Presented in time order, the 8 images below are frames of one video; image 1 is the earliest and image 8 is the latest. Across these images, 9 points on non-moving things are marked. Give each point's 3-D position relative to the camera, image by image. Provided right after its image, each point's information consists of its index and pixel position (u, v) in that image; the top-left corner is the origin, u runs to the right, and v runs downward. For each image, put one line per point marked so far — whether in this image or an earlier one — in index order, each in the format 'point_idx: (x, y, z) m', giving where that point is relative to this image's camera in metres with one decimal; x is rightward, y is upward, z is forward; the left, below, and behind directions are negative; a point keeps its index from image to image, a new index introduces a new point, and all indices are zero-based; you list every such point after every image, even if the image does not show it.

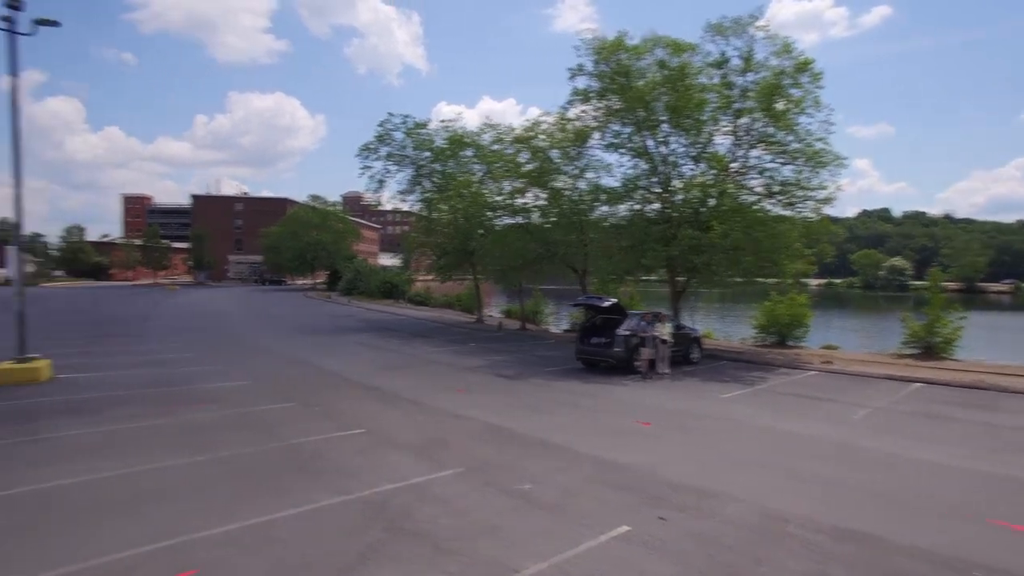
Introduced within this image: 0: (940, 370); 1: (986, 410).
0: (+10.3, -2.0, +16.7) m
1: (+8.1, -2.1, +11.9) m
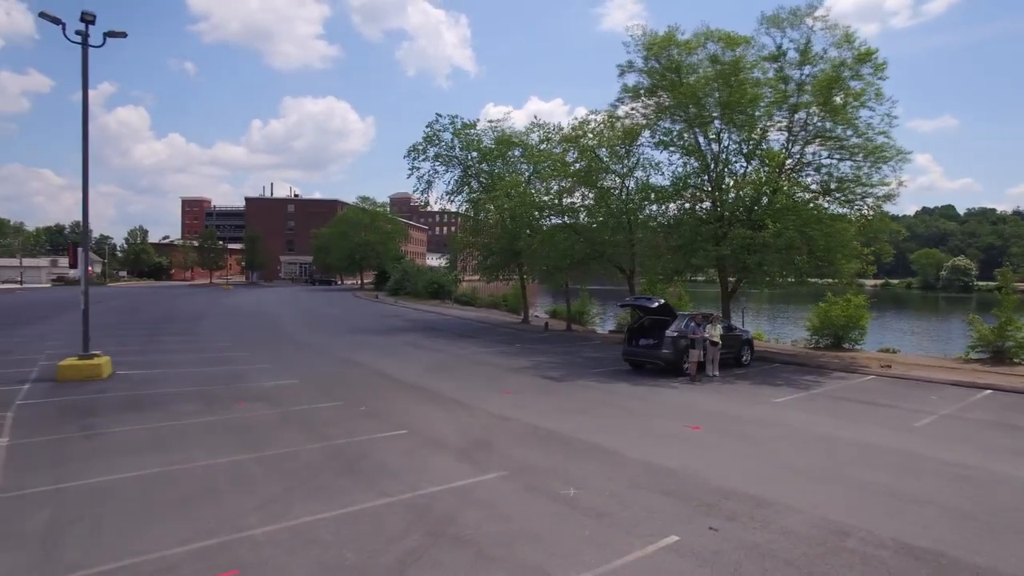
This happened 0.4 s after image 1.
0: (+11.3, -2.0, +15.8) m
1: (+8.8, -2.1, +11.2) m
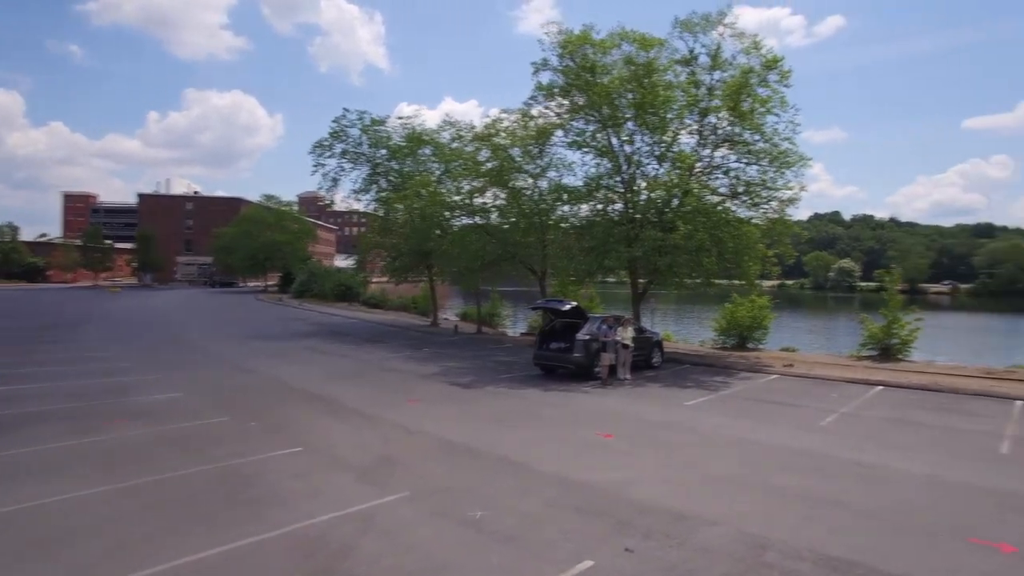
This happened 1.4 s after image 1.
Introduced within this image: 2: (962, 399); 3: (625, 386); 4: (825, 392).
0: (+9.3, -2.0, +16.6) m
1: (+7.4, -2.1, +11.7) m
2: (+8.4, -2.1, +12.9) m
3: (+2.2, -1.9, +13.3) m
4: (+6.1, -2.0, +13.4) m
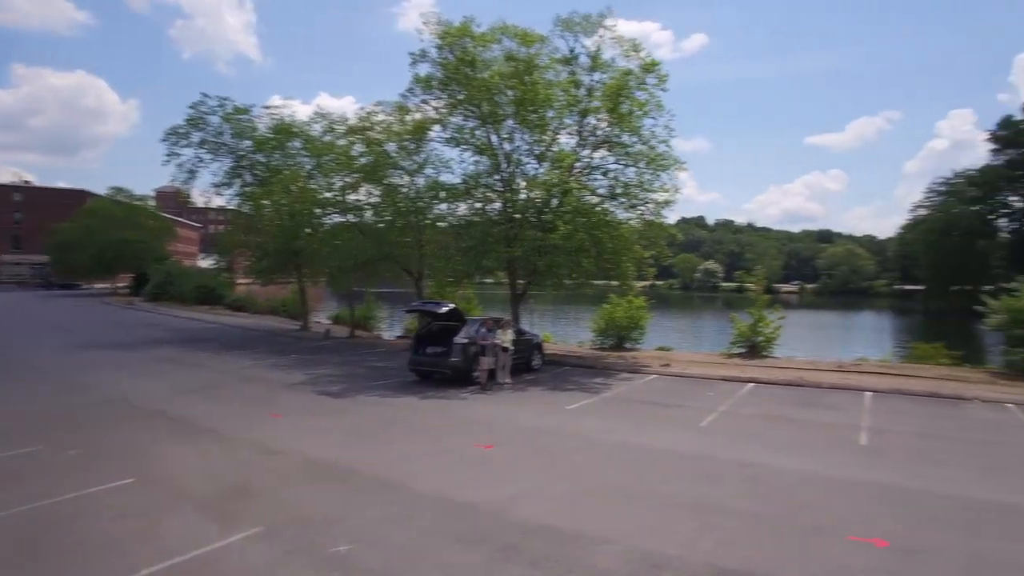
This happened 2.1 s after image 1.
0: (+6.3, -2.0, +17.3) m
1: (+5.3, -2.1, +12.2) m
2: (+6.1, -2.1, +13.5) m
3: (-0.1, -1.9, +12.9) m
4: (+3.7, -2.0, +13.7) m
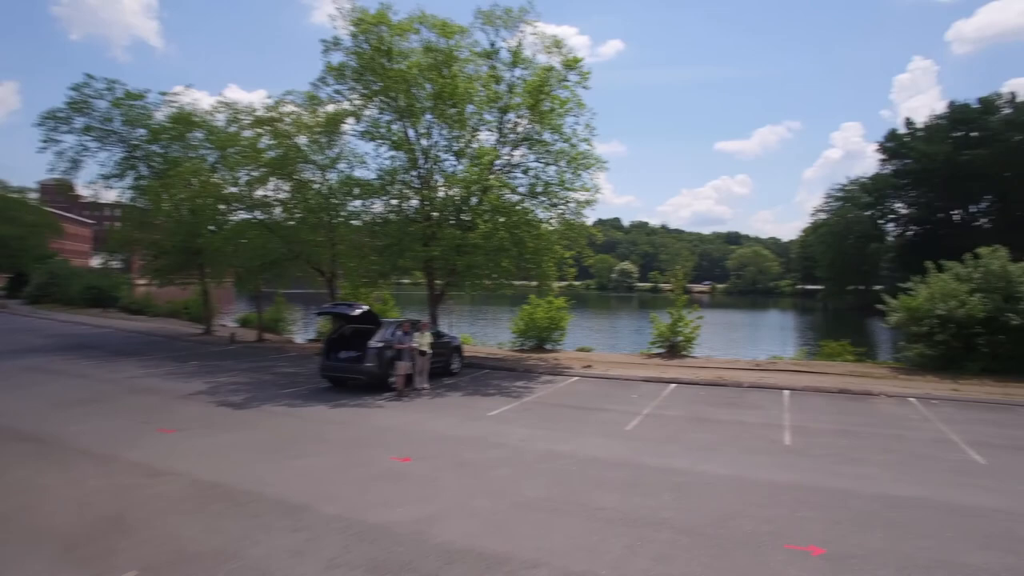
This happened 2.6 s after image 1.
0: (+4.4, -2.0, +17.4) m
1: (+3.9, -2.1, +12.2) m
2: (+4.5, -2.1, +13.6) m
3: (-1.6, -1.9, +12.3) m
4: (+2.2, -2.0, +13.5) m
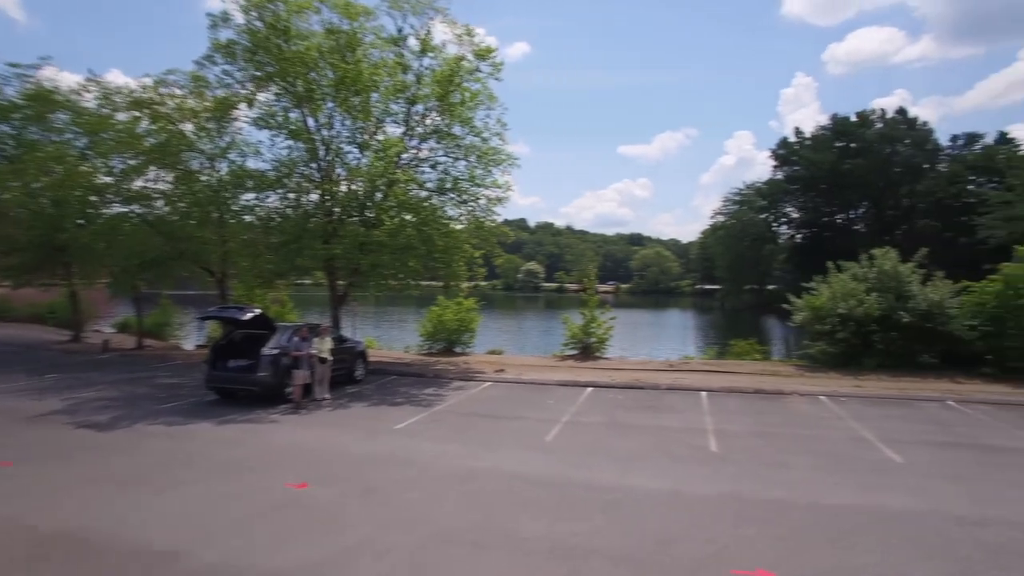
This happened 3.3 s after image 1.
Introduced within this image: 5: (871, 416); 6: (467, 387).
0: (+2.1, -2.0, +17.1) m
1: (+2.4, -2.1, +11.8) m
2: (+2.8, -2.1, +13.3) m
3: (-3.0, -1.9, +11.1) m
4: (+0.5, -2.0, +12.8) m
5: (+6.2, -2.2, +11.9) m
6: (-0.9, -2.0, +14.2) m
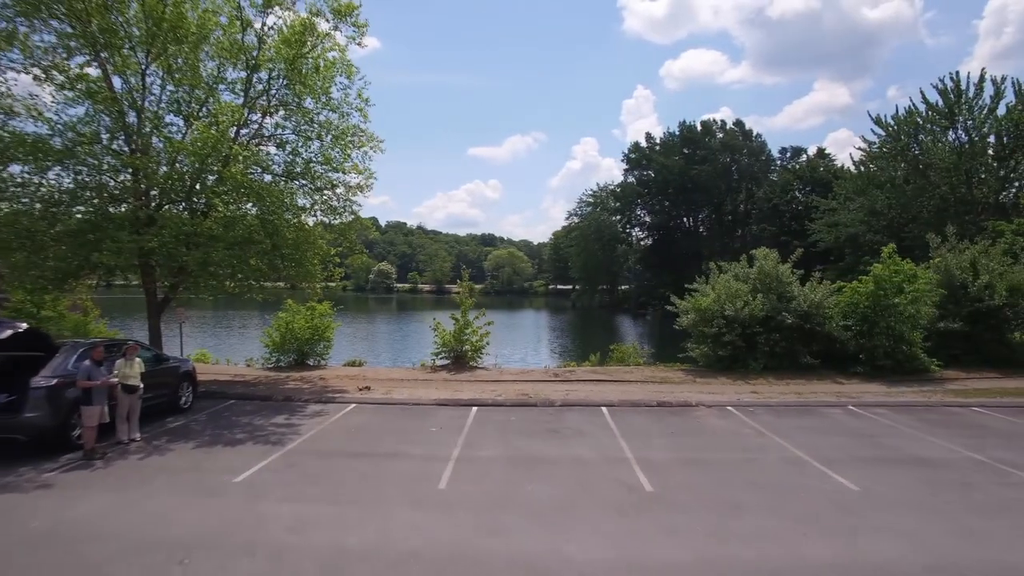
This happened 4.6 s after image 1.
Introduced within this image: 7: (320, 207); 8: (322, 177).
0: (-0.7, -2.1, +15.1) m
1: (+0.7, -2.1, +10.0) m
2: (+0.8, -2.1, +11.5) m
3: (-4.5, -2.0, +8.2) m
4: (-1.4, -2.1, +10.6) m
5: (+4.3, -2.2, +10.9) m
6: (-3.1, -2.1, +11.6) m
7: (-4.2, +1.8, +15.5) m
8: (-4.2, +2.4, +15.3) m
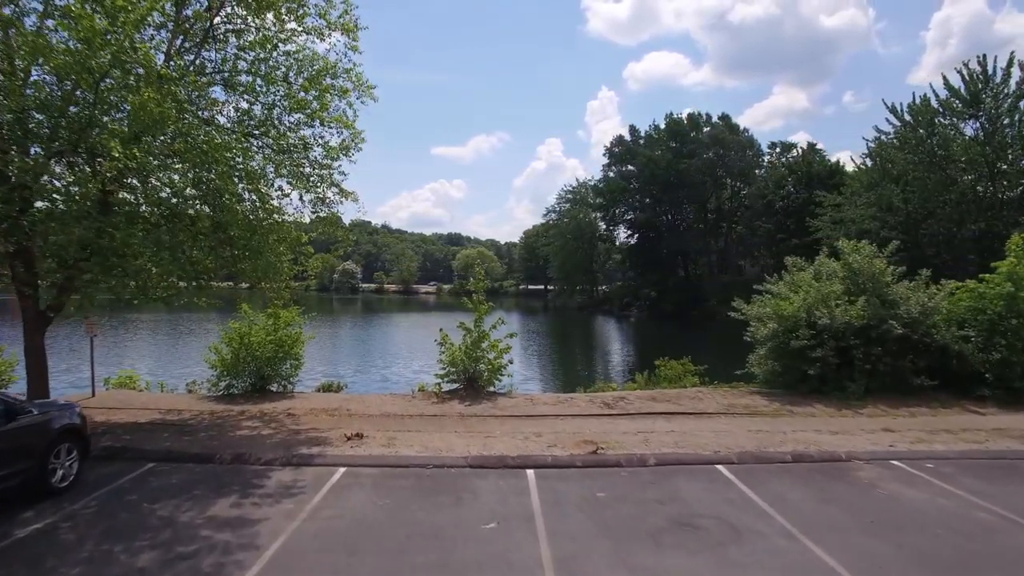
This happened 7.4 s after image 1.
0: (0.0, -2.1, +10.8) m
1: (+1.7, -2.1, +5.8) m
2: (+1.7, -2.1, +7.4) m
3: (-3.4, -2.0, +3.8) m
4: (-0.5, -2.1, +6.3) m
5: (+5.2, -2.2, +6.9) m
6: (-2.2, -2.1, +7.2) m
7: (-3.5, +1.8, +11.1) m
8: (-3.5, +2.4, +10.9) m
